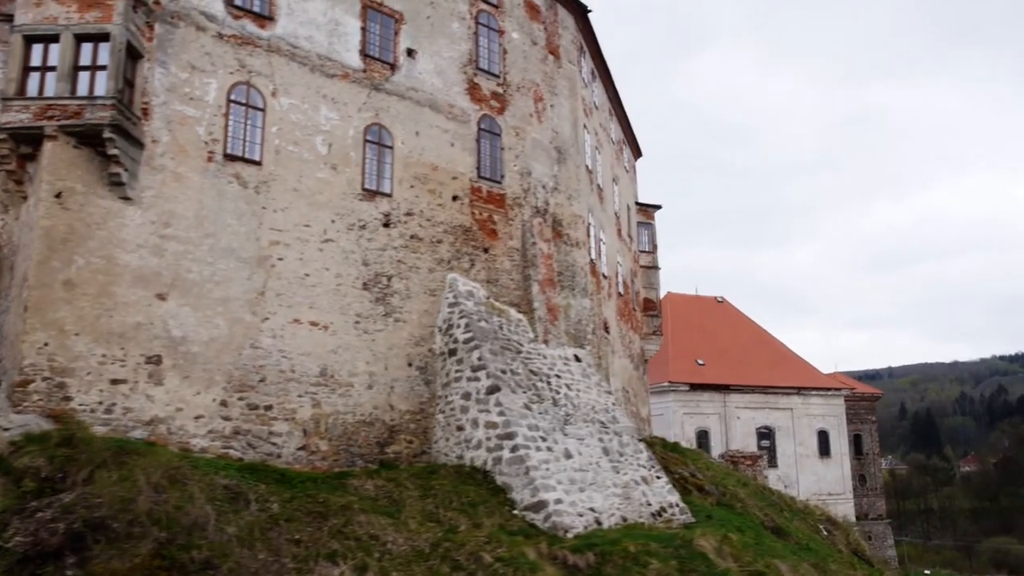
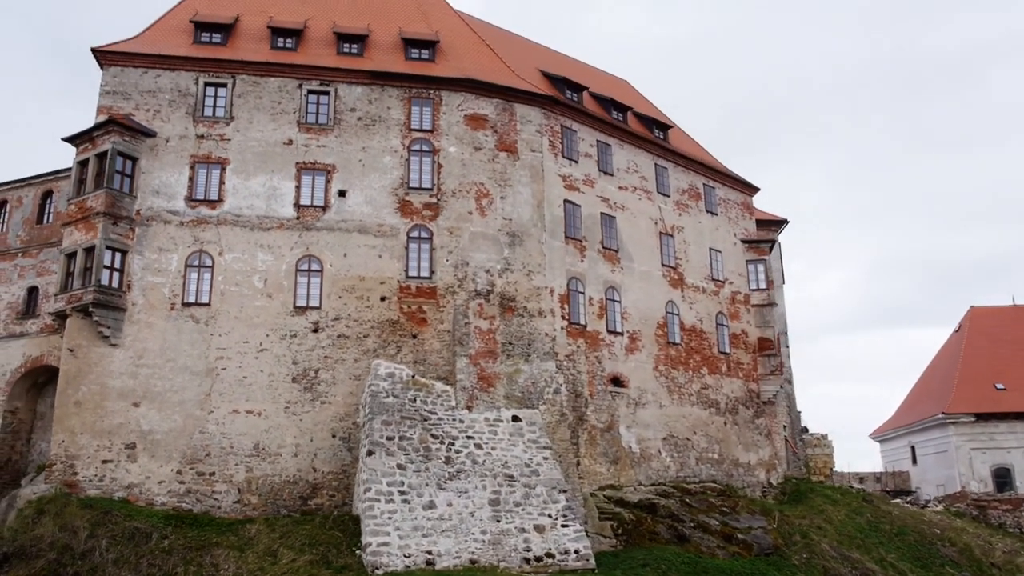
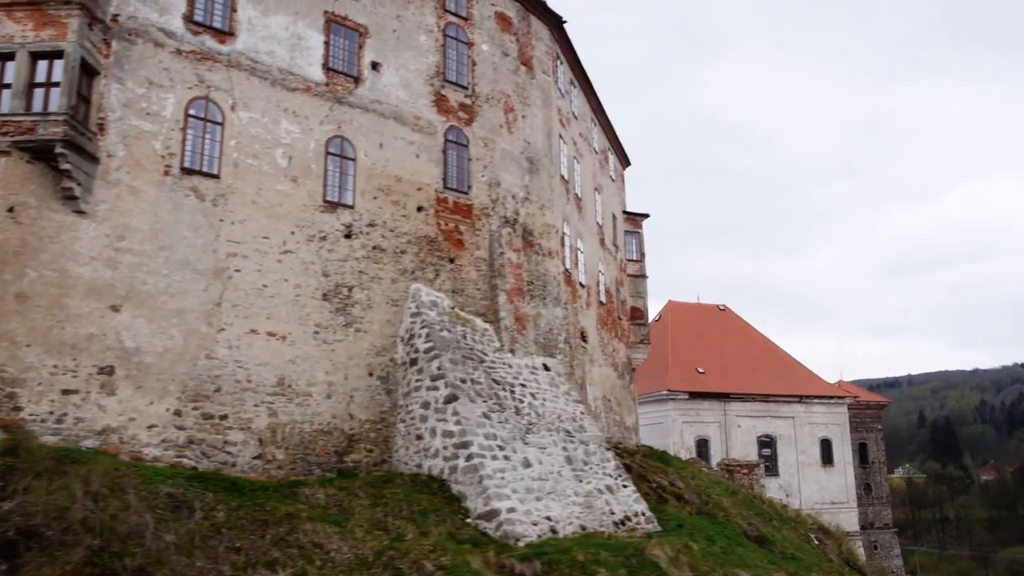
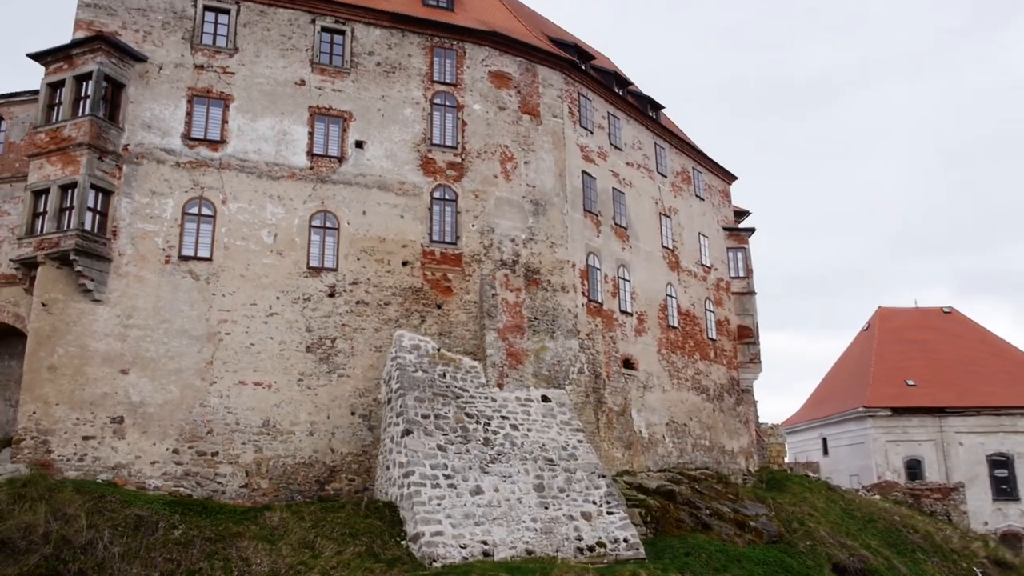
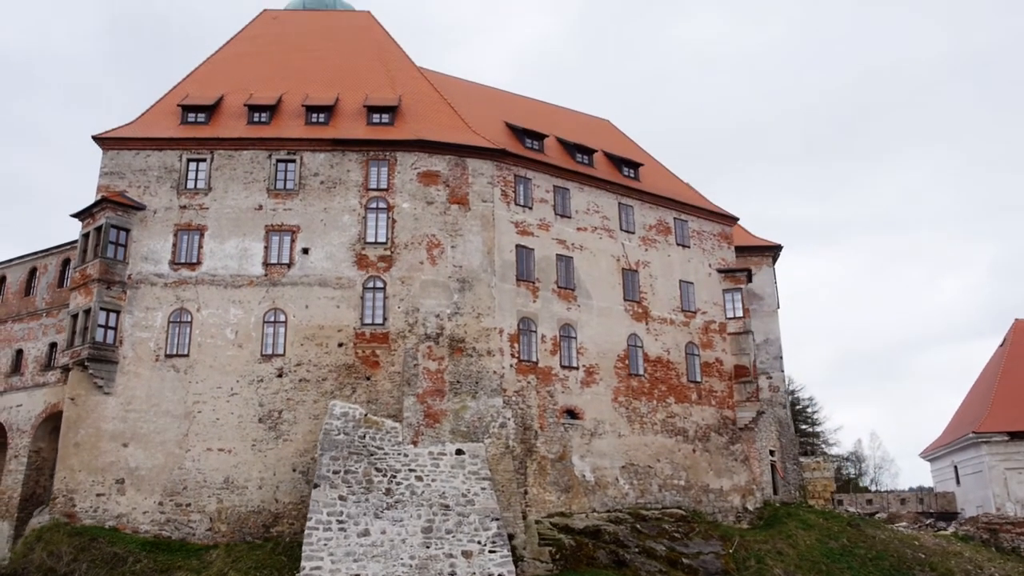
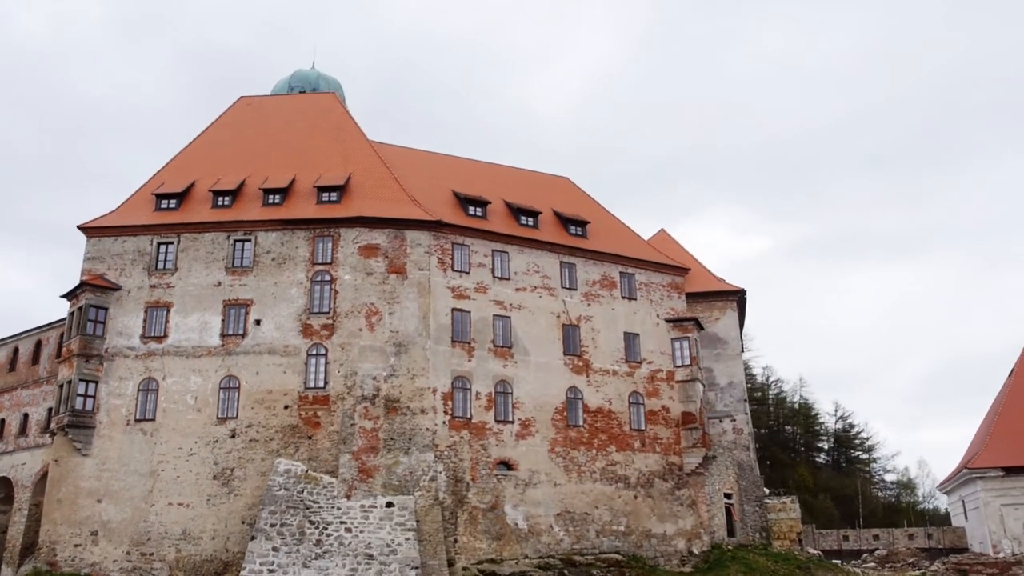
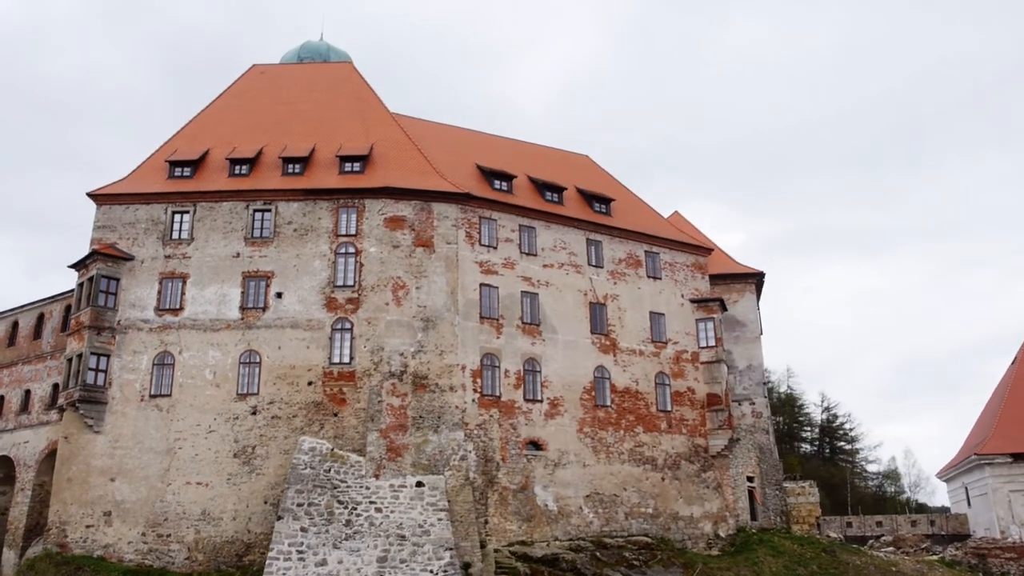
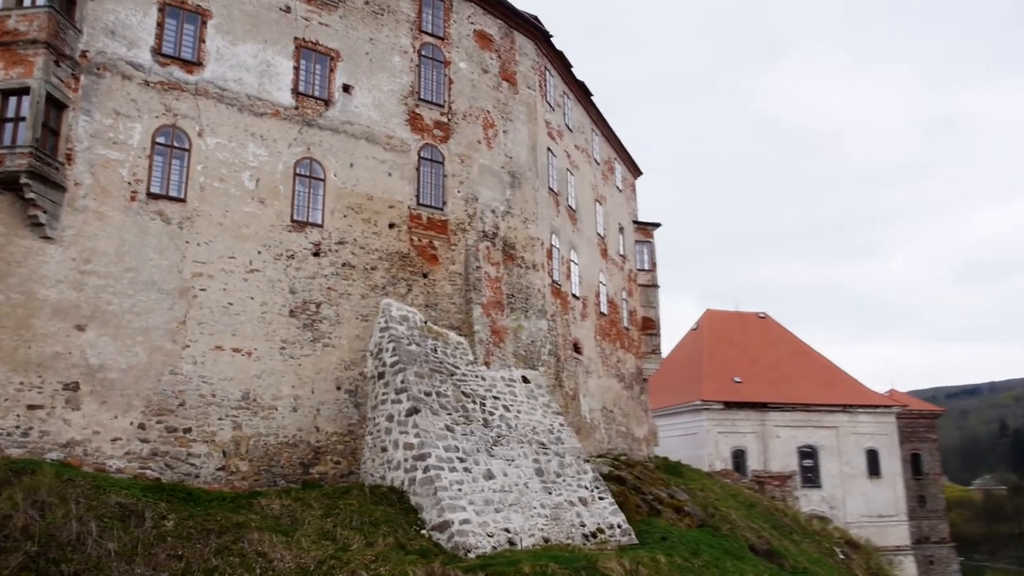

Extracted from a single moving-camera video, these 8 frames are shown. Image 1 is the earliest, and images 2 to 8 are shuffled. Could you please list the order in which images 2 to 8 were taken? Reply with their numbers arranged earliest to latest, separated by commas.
3, 8, 4, 2, 5, 7, 6
